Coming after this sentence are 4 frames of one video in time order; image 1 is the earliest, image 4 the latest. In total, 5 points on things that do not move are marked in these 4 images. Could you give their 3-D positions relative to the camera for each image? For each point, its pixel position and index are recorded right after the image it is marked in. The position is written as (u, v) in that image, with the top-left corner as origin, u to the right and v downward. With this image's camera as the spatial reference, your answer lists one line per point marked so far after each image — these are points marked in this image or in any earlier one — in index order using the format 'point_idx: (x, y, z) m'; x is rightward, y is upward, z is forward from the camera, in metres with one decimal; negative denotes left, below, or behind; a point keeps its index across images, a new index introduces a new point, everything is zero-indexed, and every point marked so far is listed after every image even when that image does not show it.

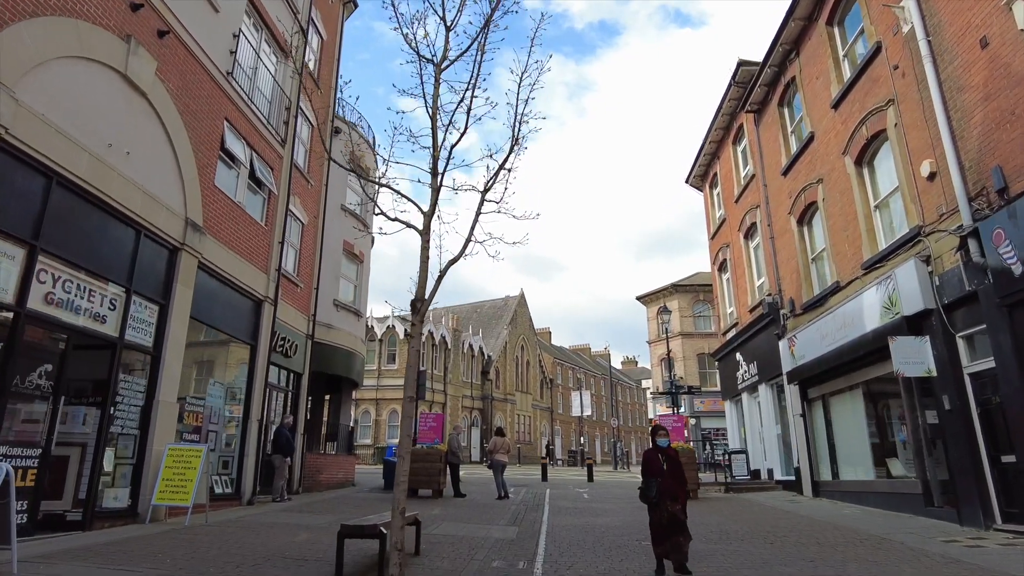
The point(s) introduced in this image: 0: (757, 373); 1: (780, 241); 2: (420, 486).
0: (+6.4, -2.2, +16.7) m
1: (+6.4, +1.1, +15.2) m
2: (-2.0, -4.4, +14.2) m
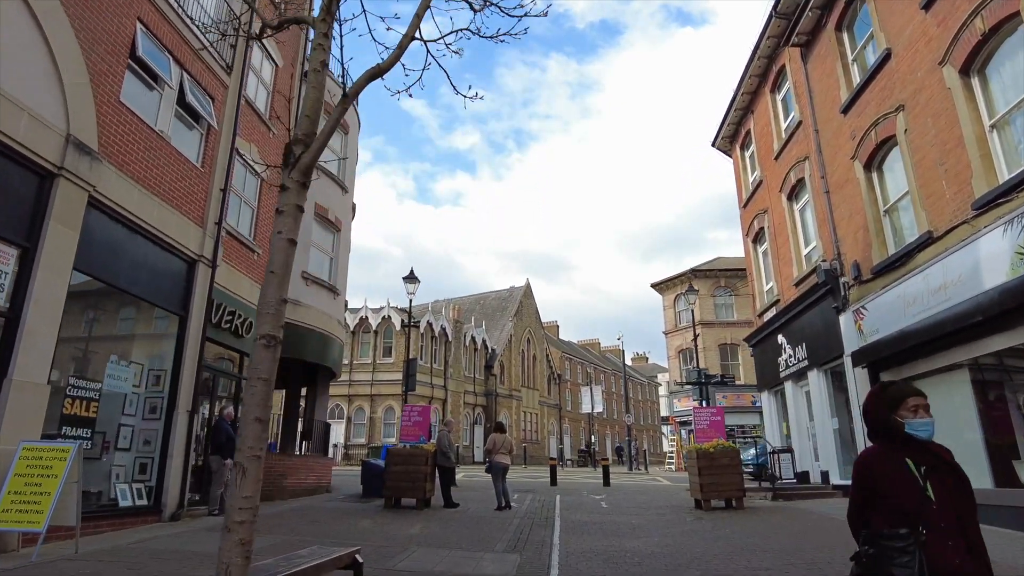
0: (+6.5, -1.5, +14.1) m
1: (+6.4, +1.8, +12.6) m
2: (-2.0, -3.7, +11.6) m
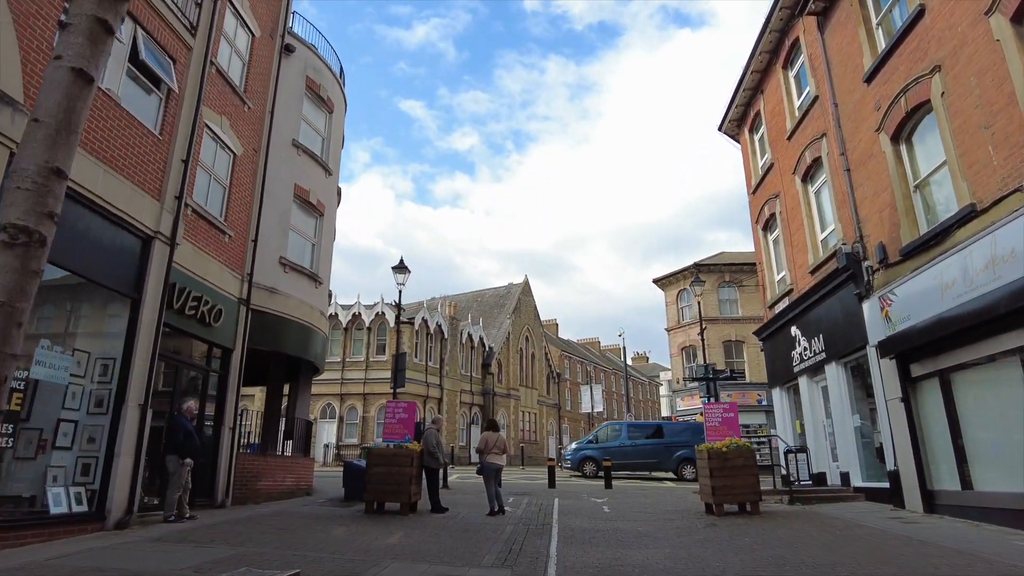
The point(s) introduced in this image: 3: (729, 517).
0: (+6.4, -1.3, +13.1) m
1: (+6.3, +2.1, +11.6) m
2: (-2.1, -3.5, +10.6) m
3: (+3.5, -3.7, +10.3) m
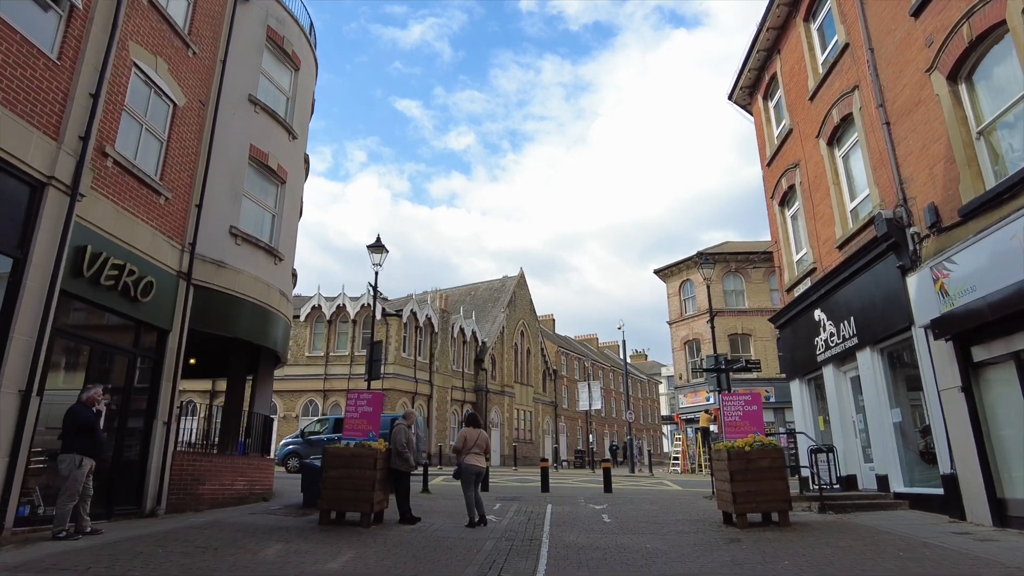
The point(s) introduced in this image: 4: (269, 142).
0: (+6.1, -0.8, +11.4) m
1: (+6.0, +2.5, +9.9) m
2: (-2.3, -3.0, +8.9) m
3: (+3.3, -3.2, +8.6) m
4: (-4.7, +2.9, +12.7) m
